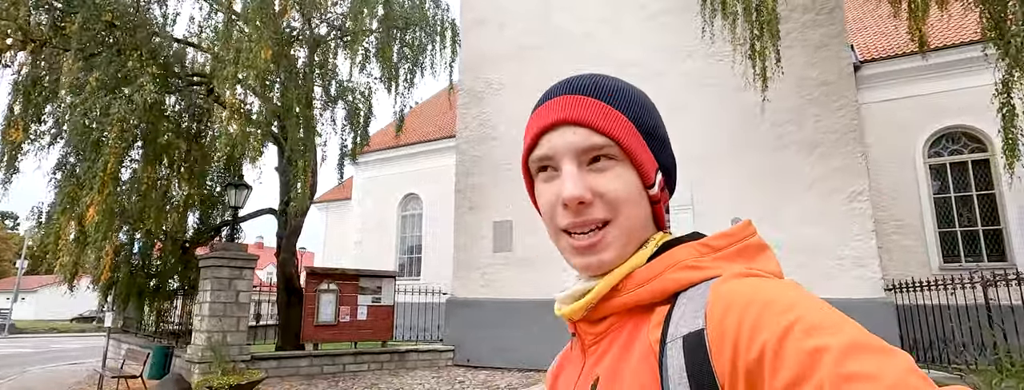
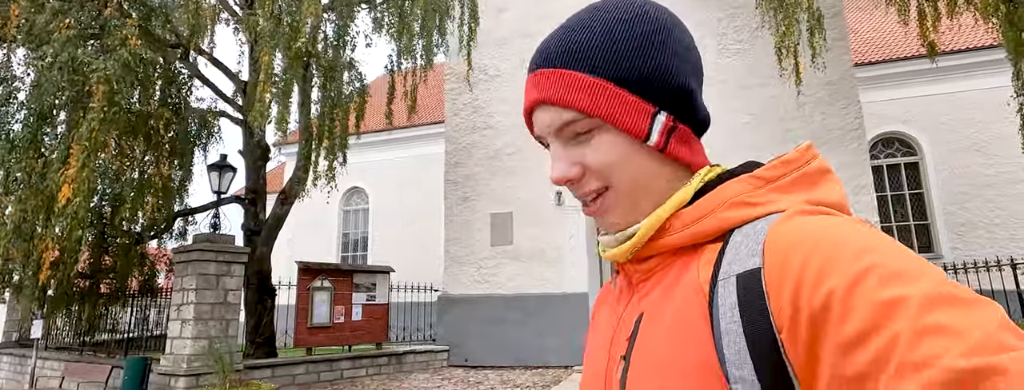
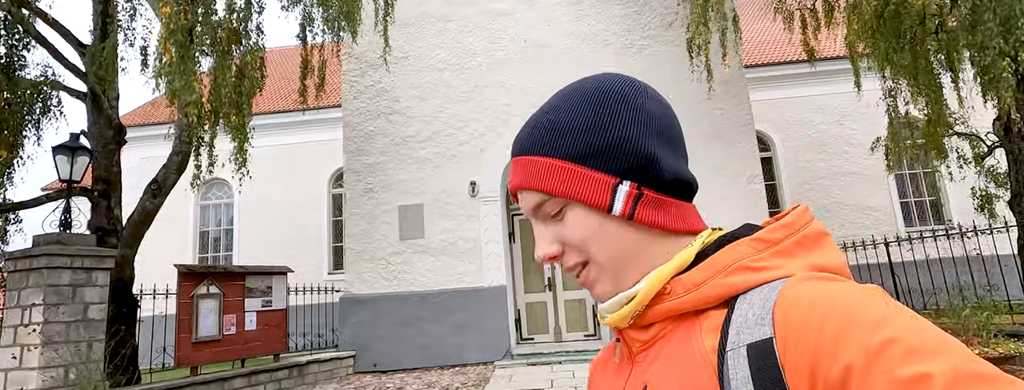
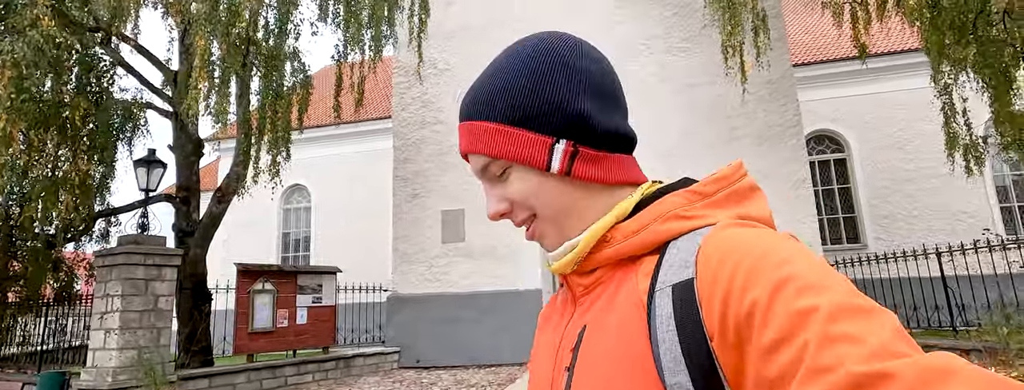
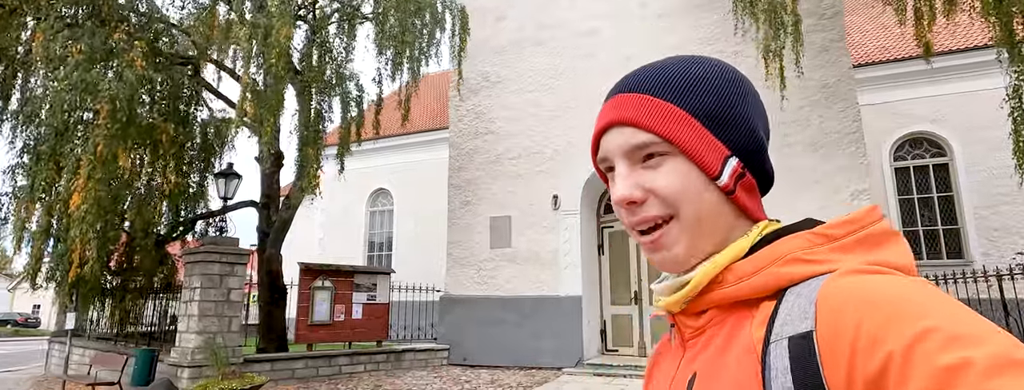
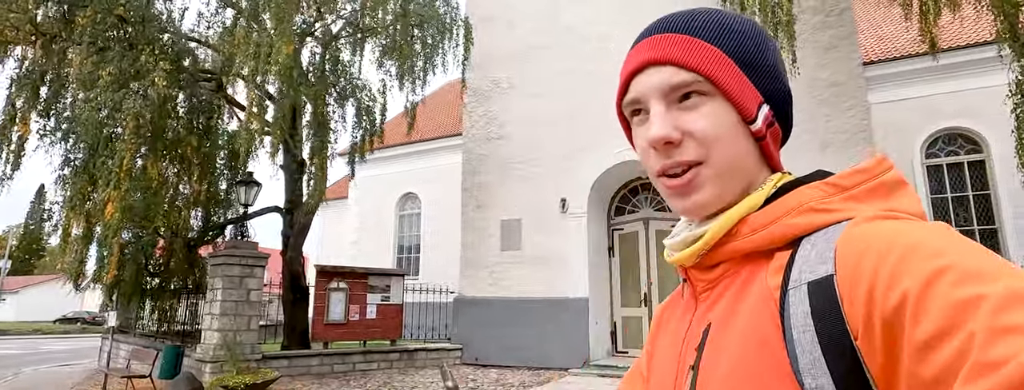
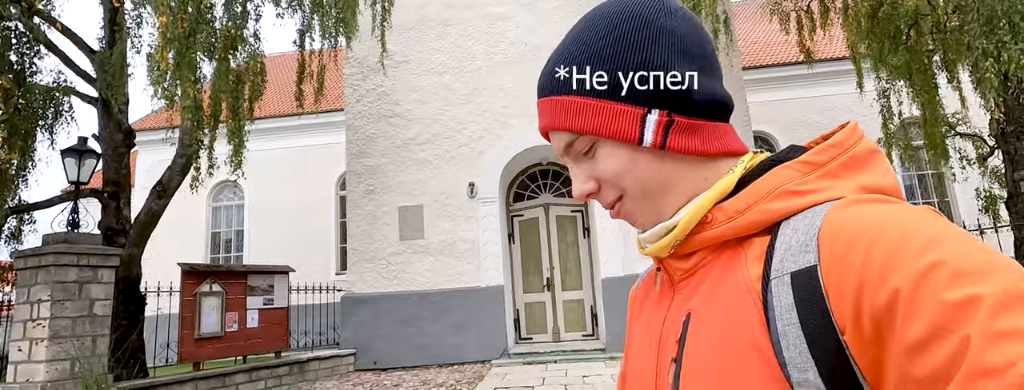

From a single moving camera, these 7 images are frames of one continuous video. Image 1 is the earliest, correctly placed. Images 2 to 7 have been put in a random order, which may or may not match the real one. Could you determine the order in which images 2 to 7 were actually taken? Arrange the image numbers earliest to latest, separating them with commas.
6, 5, 2, 4, 7, 3
